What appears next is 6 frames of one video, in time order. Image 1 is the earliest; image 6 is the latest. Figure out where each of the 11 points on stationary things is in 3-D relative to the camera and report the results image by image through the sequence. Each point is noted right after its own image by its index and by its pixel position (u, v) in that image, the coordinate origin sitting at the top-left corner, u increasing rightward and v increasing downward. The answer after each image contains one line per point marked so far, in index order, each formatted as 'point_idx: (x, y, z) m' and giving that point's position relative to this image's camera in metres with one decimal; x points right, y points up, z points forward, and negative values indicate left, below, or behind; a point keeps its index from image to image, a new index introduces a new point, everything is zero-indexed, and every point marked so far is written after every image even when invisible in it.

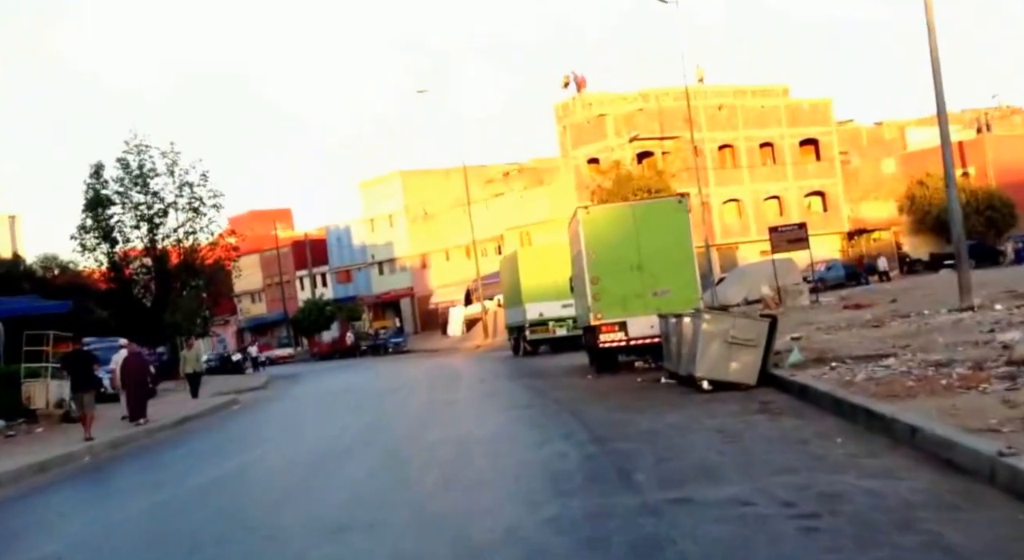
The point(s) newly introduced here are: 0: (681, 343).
0: (+2.8, -1.0, +18.1) m
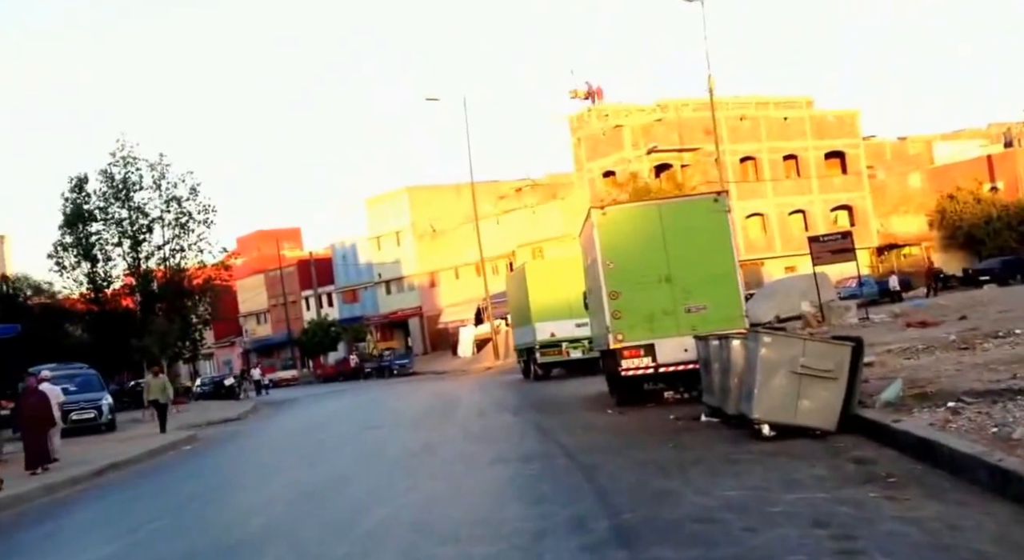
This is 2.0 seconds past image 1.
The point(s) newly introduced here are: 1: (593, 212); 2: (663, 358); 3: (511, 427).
0: (+2.8, -1.2, +14.3) m
1: (+1.5, +1.3, +19.0) m
2: (+2.7, -1.4, +18.8) m
3: (0.0, -2.5, +17.7) m
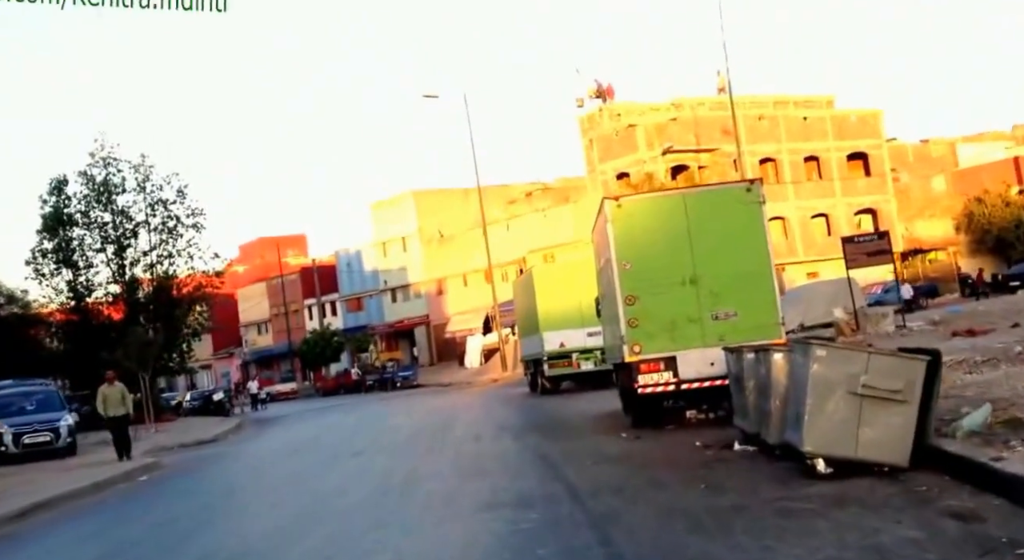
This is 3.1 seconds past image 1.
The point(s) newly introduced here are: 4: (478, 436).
0: (+2.8, -1.2, +11.9) m
1: (+1.5, +1.2, +16.6) m
2: (+2.7, -1.5, +16.4) m
3: (0.0, -2.6, +15.3) m
4: (-0.6, -2.9, +19.7) m
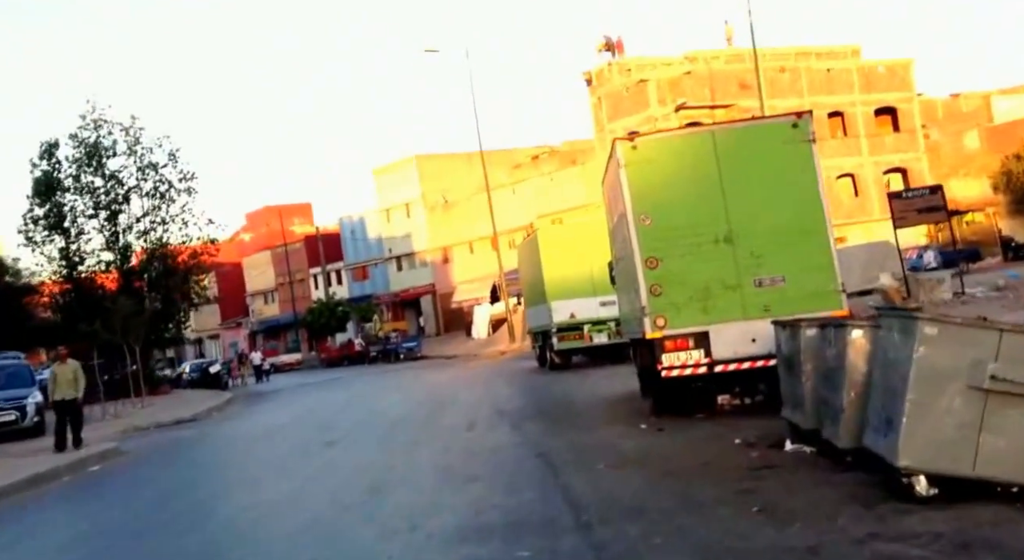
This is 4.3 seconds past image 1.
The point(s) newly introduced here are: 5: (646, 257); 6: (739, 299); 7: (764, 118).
0: (+2.7, -0.8, +8.9) m
1: (+1.4, +1.7, +13.6) m
2: (+2.6, -0.9, +13.4) m
3: (-0.1, -2.1, +12.4) m
4: (-0.6, -2.3, +16.9) m
5: (+1.7, +0.3, +13.5) m
6: (+2.9, -0.3, +13.4) m
7: (+3.2, +2.0, +13.2) m
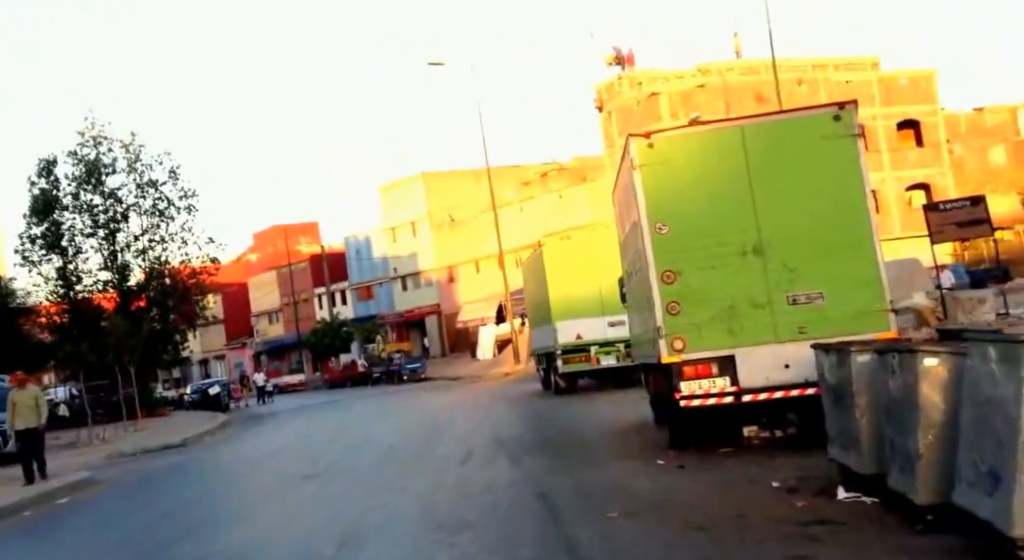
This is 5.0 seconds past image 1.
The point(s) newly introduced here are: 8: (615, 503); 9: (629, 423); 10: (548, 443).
0: (+2.6, -0.9, +7.2) m
1: (+1.4, +1.6, +11.9) m
2: (+2.6, -1.1, +11.7) m
3: (-0.1, -2.3, +10.7) m
4: (-0.6, -2.5, +15.2) m
5: (+1.7, +0.1, +11.8) m
6: (+2.9, -0.4, +11.7) m
7: (+3.2, +1.8, +11.6) m
8: (+1.0, -2.0, +9.7) m
9: (+1.9, -2.3, +16.7) m
10: (+0.5, -2.4, +15.6) m
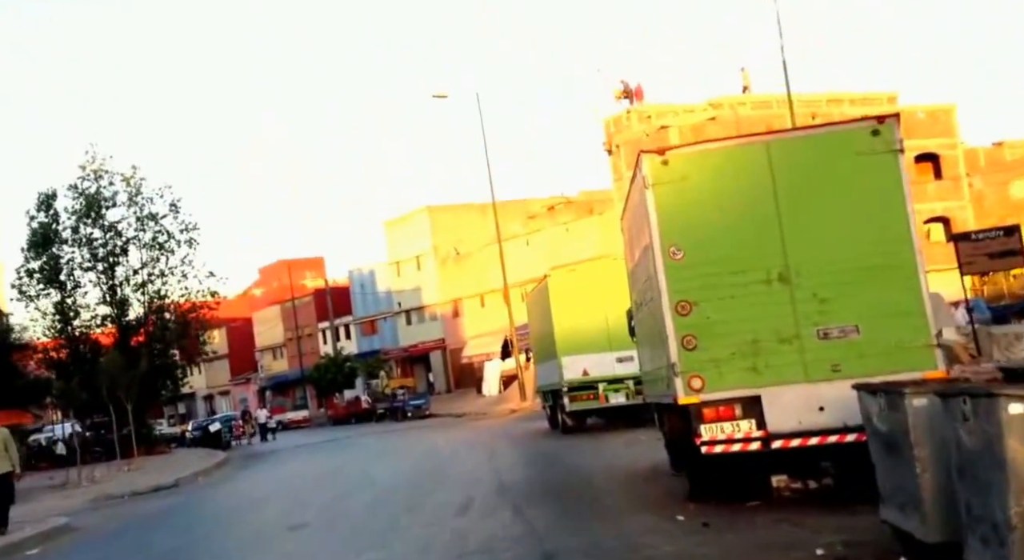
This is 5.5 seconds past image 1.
0: (+2.6, -1.1, +6.0) m
1: (+1.4, +1.2, +10.8) m
2: (+2.6, -1.4, +10.5) m
3: (-0.1, -2.5, +9.5) m
4: (-0.6, -3.0, +13.9) m
5: (+1.7, -0.2, +10.7) m
6: (+2.9, -0.8, +10.5) m
7: (+3.2, +1.5, +10.5) m
8: (+1.0, -2.3, +8.4) m
9: (+1.9, -2.8, +15.5) m
10: (+0.6, -2.8, +14.3) m
